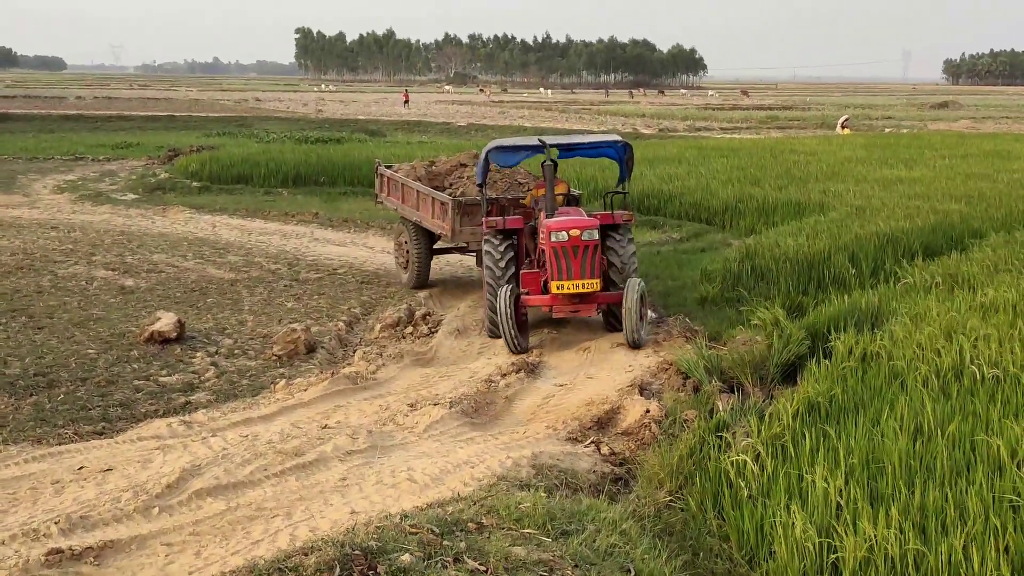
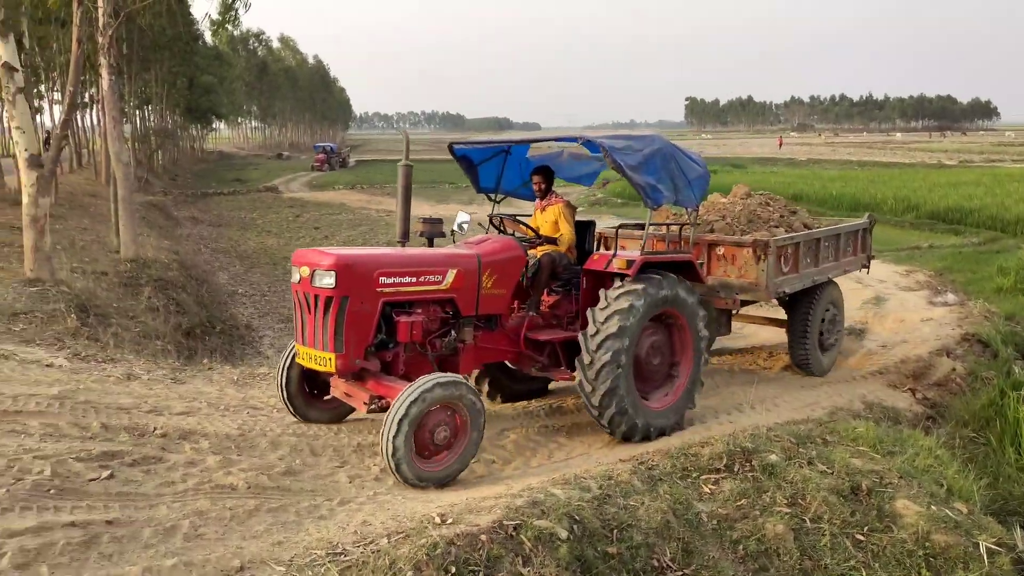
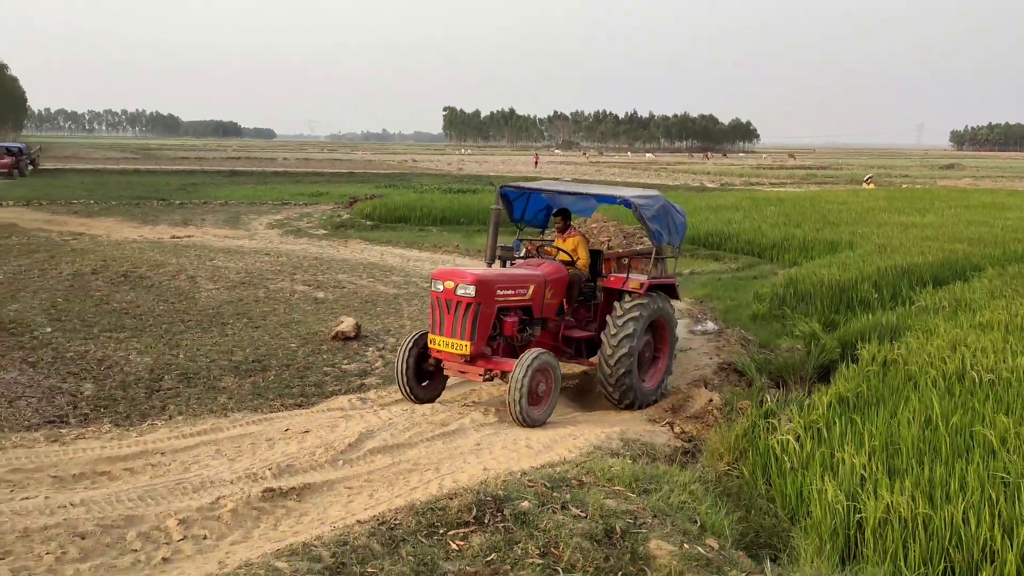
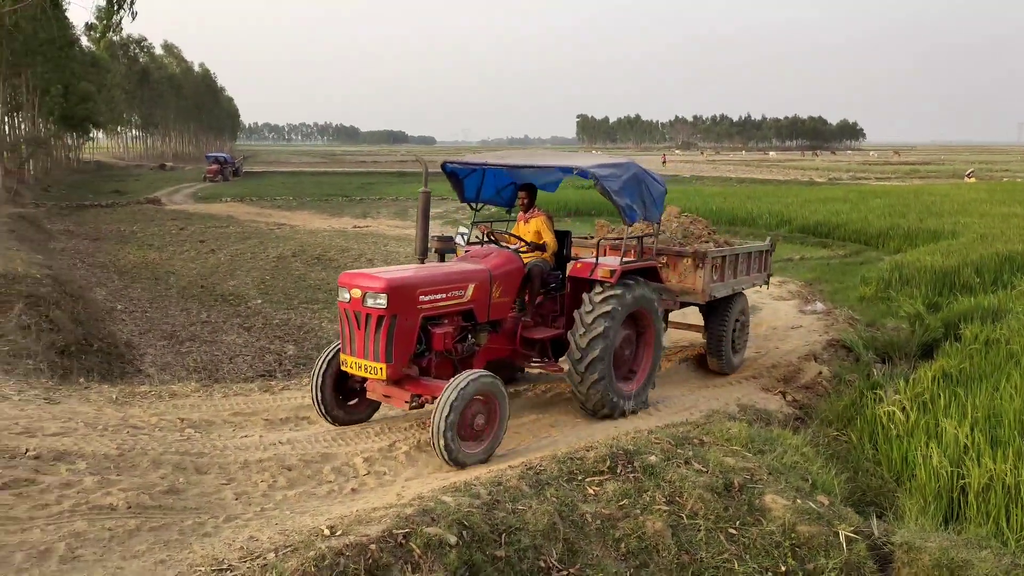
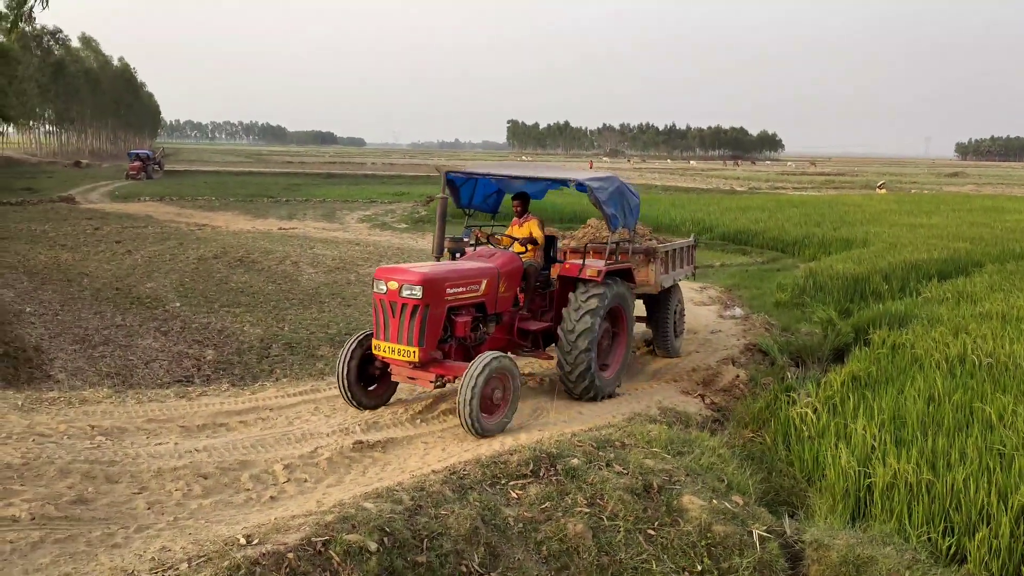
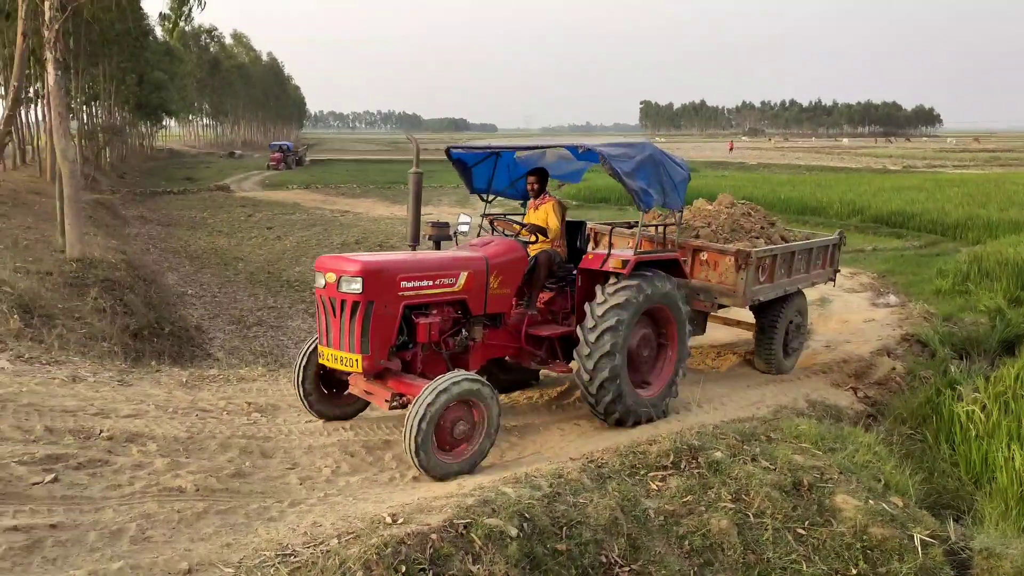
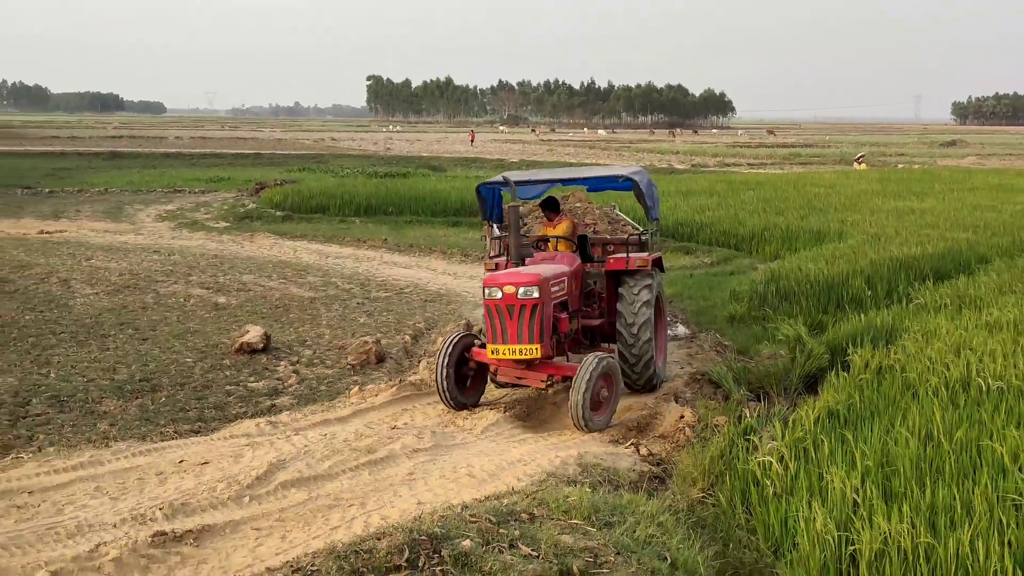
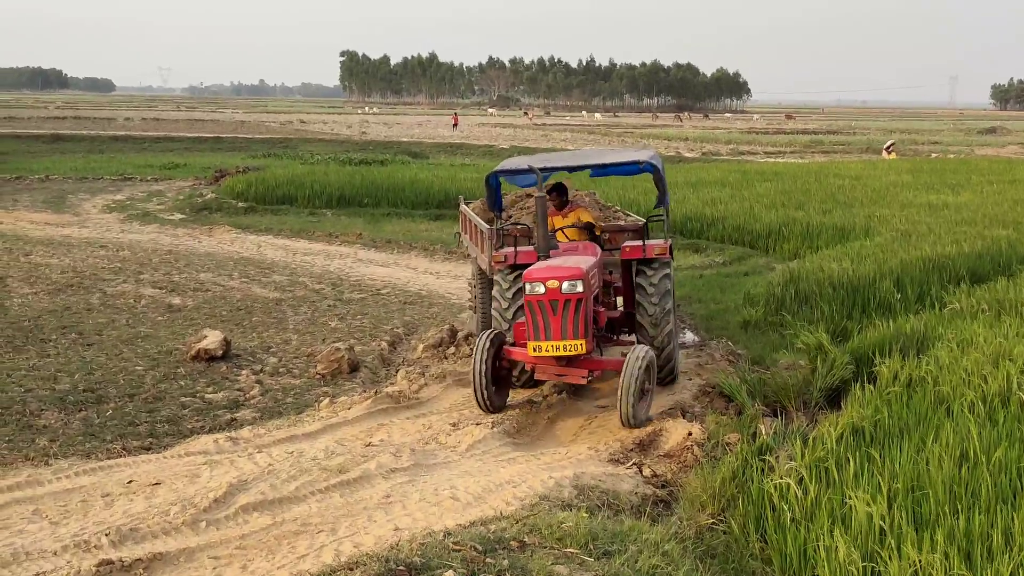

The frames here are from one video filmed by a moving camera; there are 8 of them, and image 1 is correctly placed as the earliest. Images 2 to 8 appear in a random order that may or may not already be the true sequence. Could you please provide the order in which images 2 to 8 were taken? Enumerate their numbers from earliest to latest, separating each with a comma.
8, 7, 3, 5, 4, 6, 2
